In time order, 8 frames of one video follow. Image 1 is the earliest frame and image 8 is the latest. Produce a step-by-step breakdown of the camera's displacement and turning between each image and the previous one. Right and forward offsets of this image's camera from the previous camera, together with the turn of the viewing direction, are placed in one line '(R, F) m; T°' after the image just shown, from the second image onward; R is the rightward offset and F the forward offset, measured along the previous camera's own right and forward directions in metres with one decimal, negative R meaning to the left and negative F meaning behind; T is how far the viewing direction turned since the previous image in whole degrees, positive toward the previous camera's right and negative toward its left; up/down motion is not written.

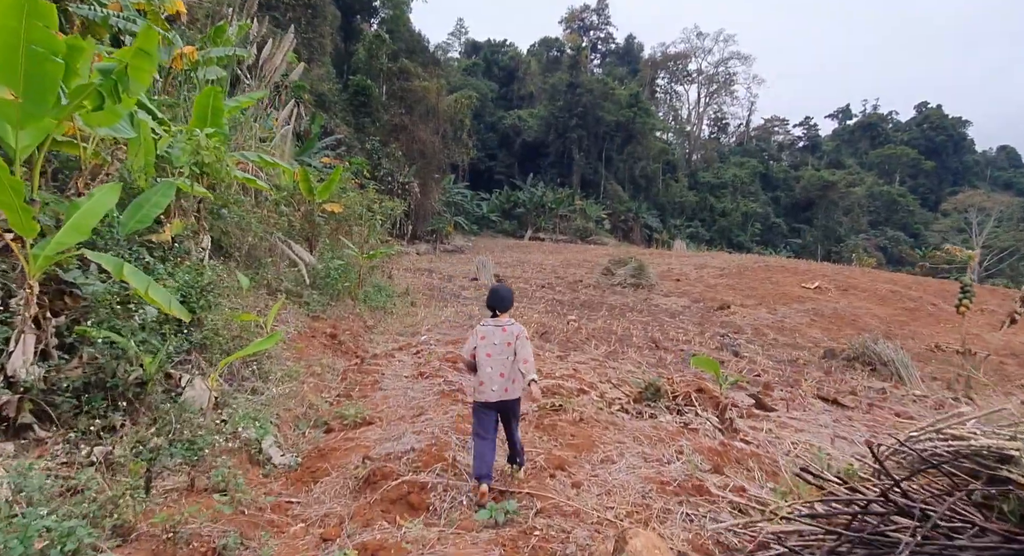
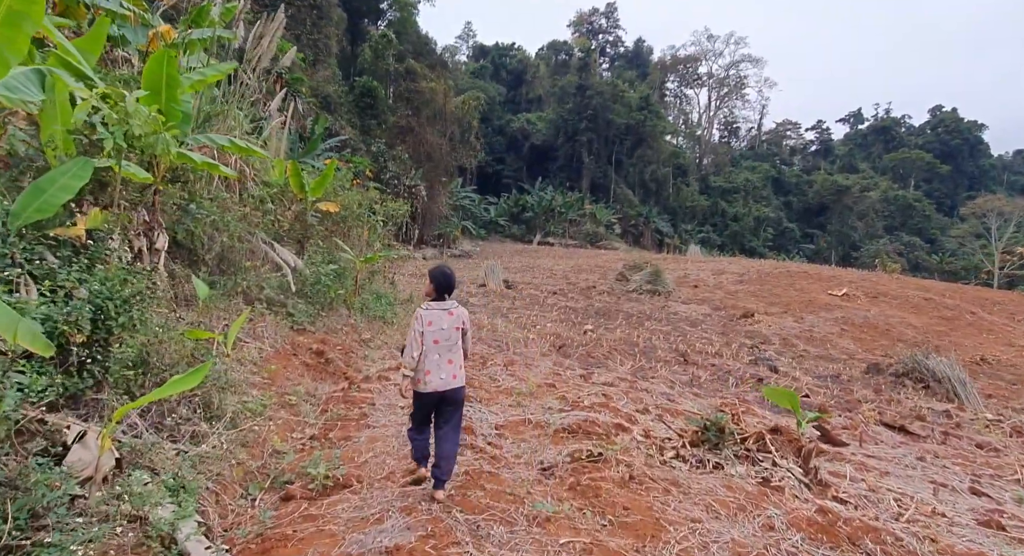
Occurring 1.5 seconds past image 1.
(-0.1, +0.8) m; -1°
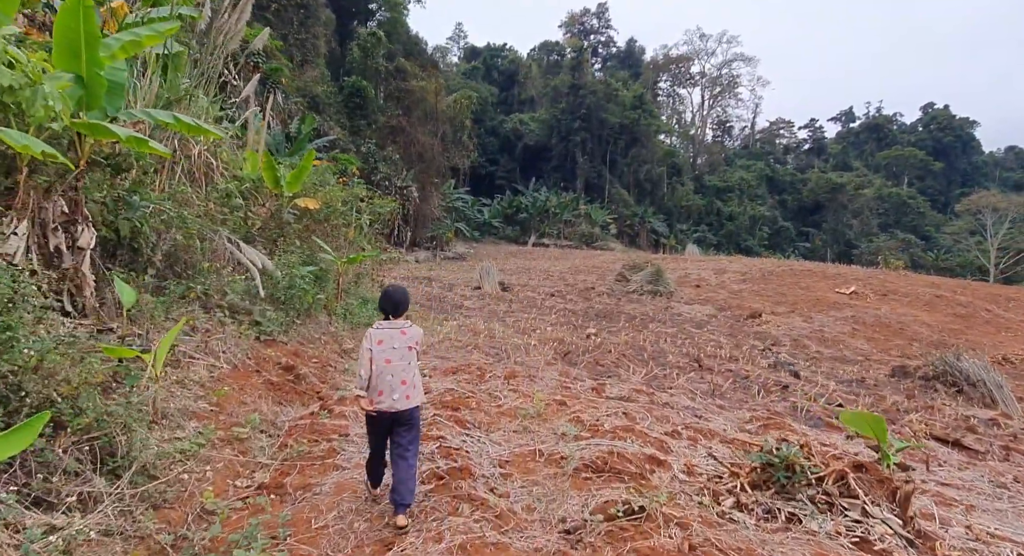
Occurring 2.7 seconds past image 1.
(0.0, +0.6) m; +1°
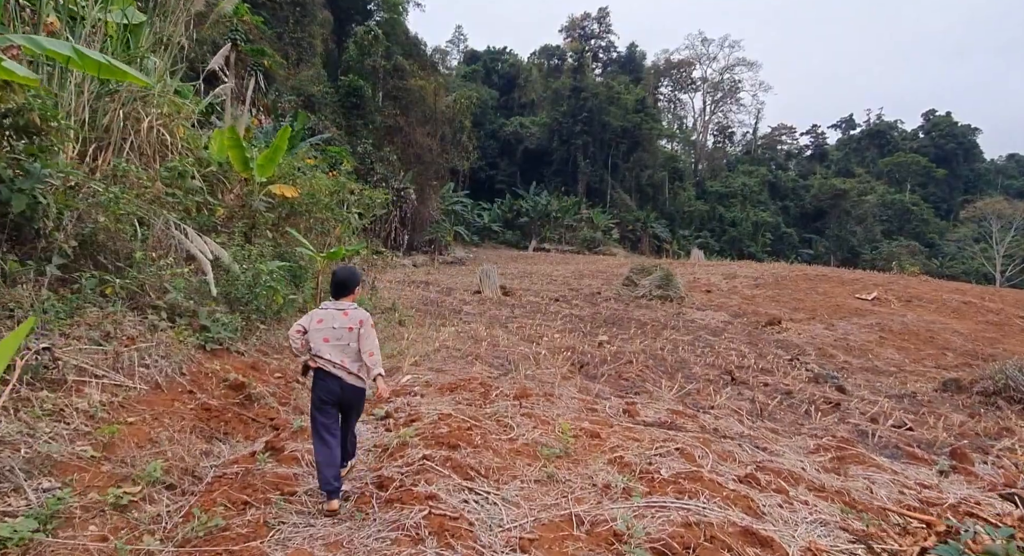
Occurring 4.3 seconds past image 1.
(-0.1, +0.8) m; 0°
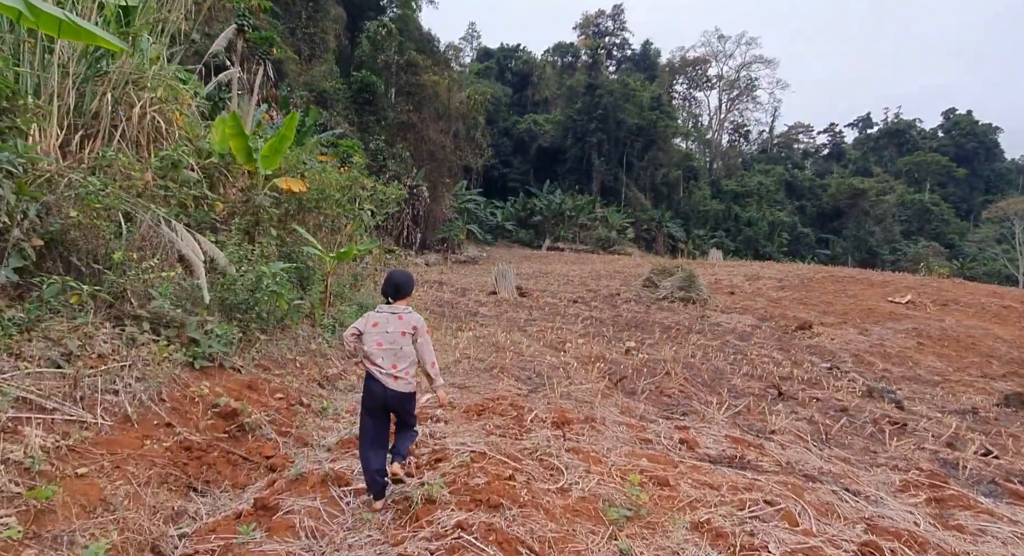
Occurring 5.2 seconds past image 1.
(-0.1, +0.5) m; -1°
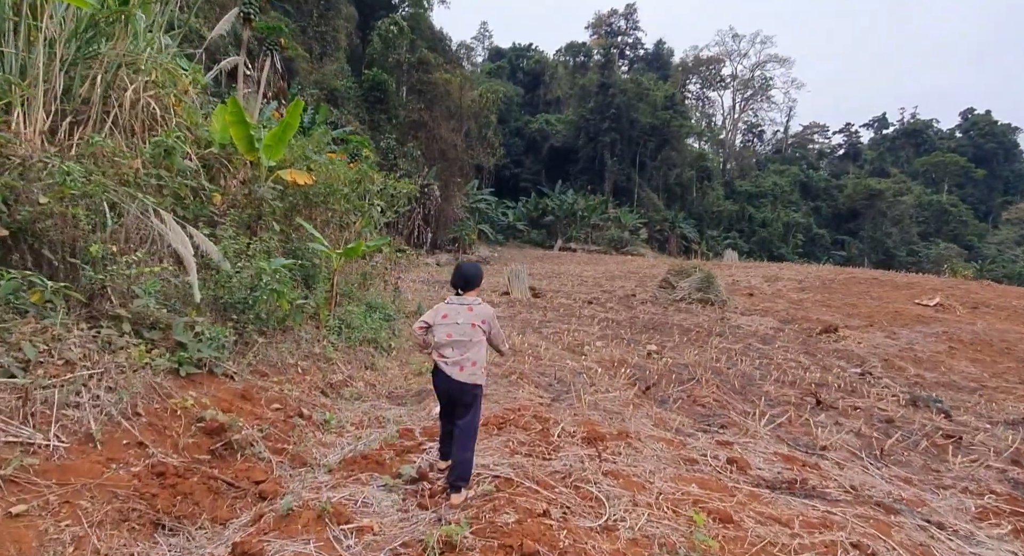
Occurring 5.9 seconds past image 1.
(-0.1, +0.3) m; -1°
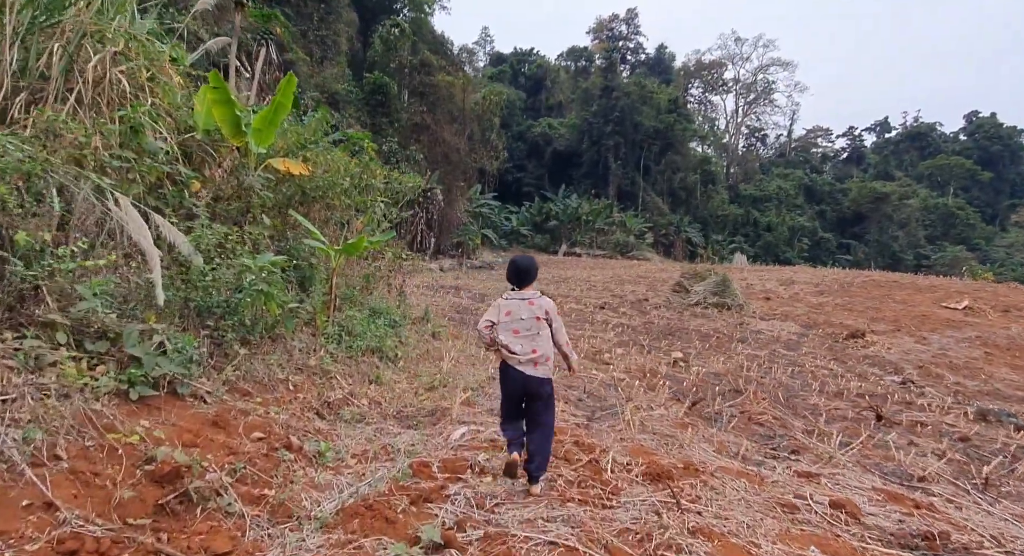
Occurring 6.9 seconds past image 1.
(-0.1, +0.5) m; 0°
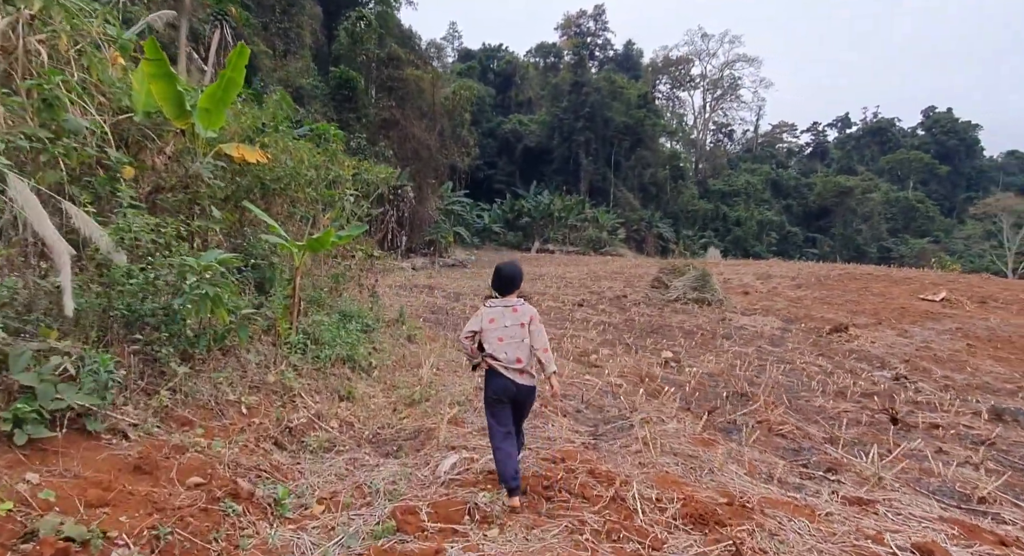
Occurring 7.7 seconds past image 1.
(-0.1, +0.4) m; +3°
